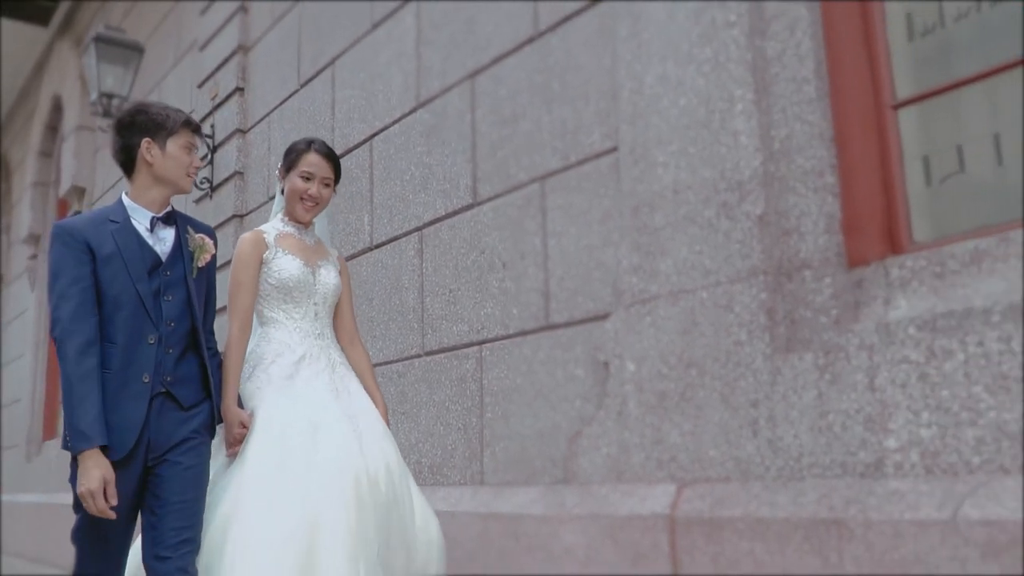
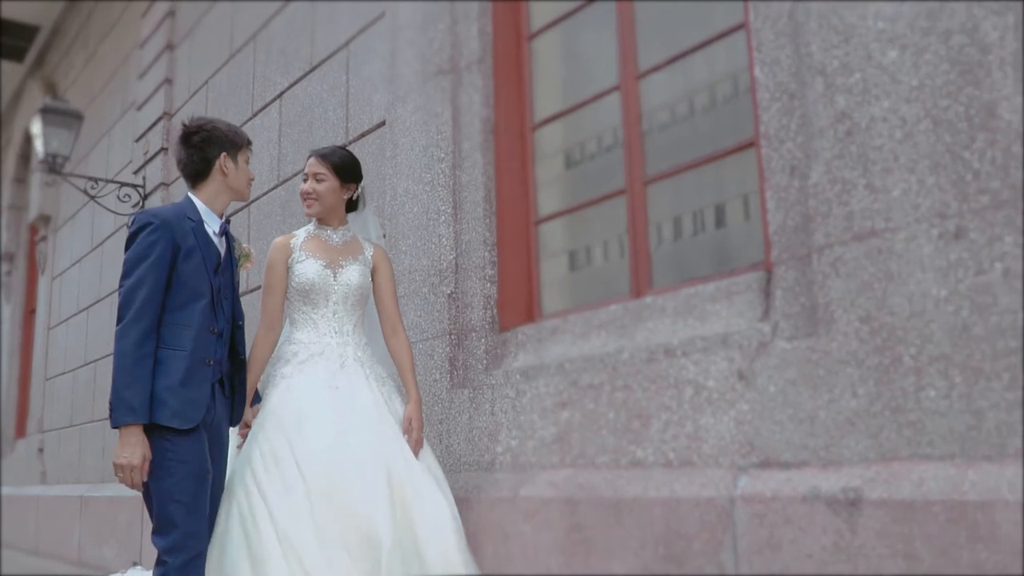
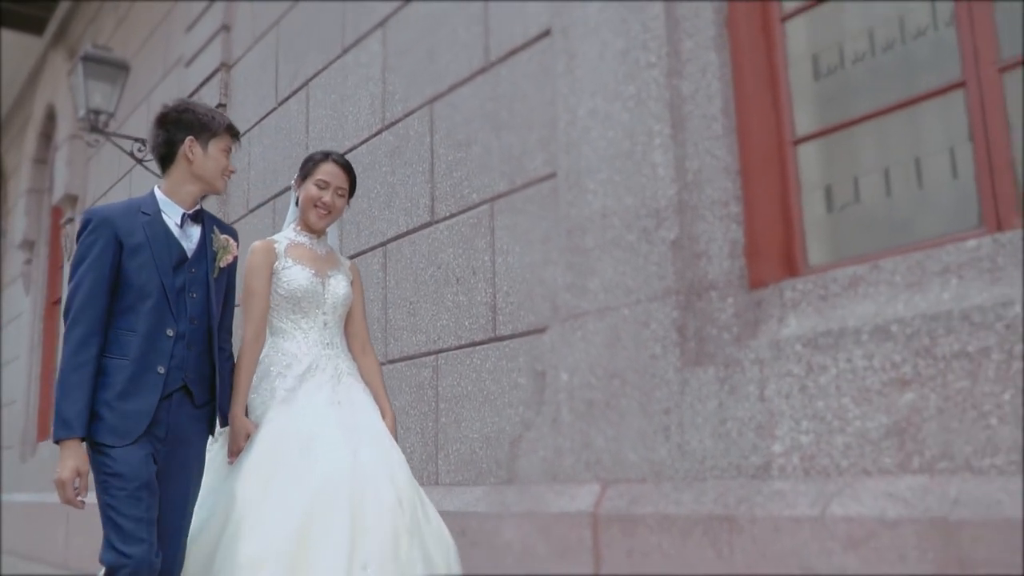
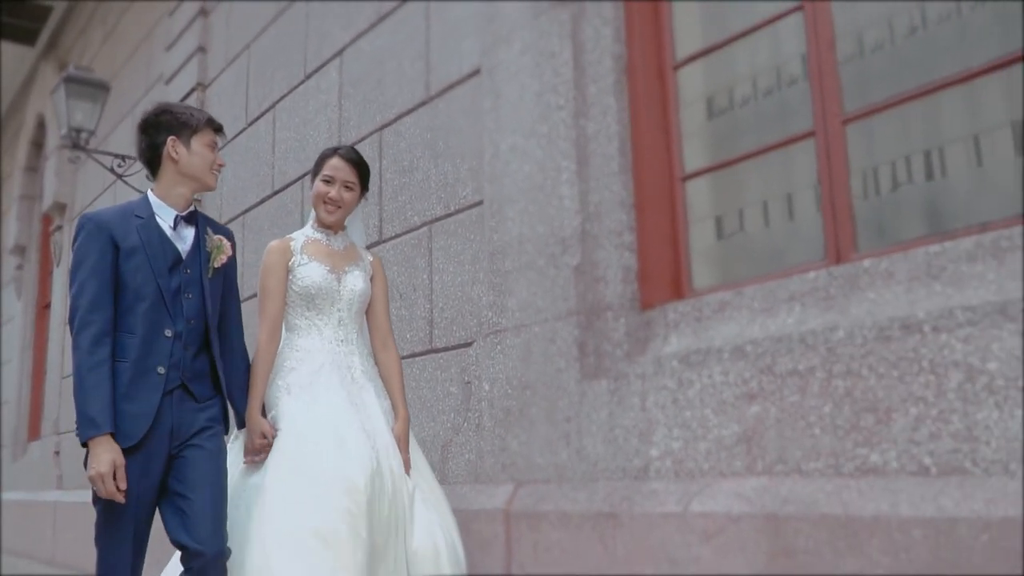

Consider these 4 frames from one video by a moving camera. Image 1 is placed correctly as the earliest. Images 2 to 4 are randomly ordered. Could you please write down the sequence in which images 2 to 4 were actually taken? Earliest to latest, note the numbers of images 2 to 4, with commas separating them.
3, 4, 2
